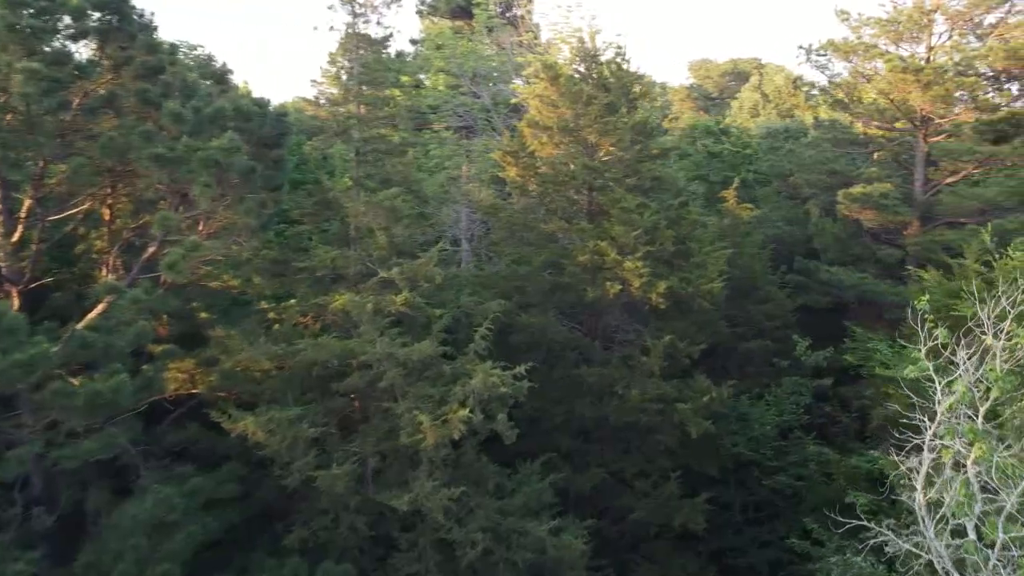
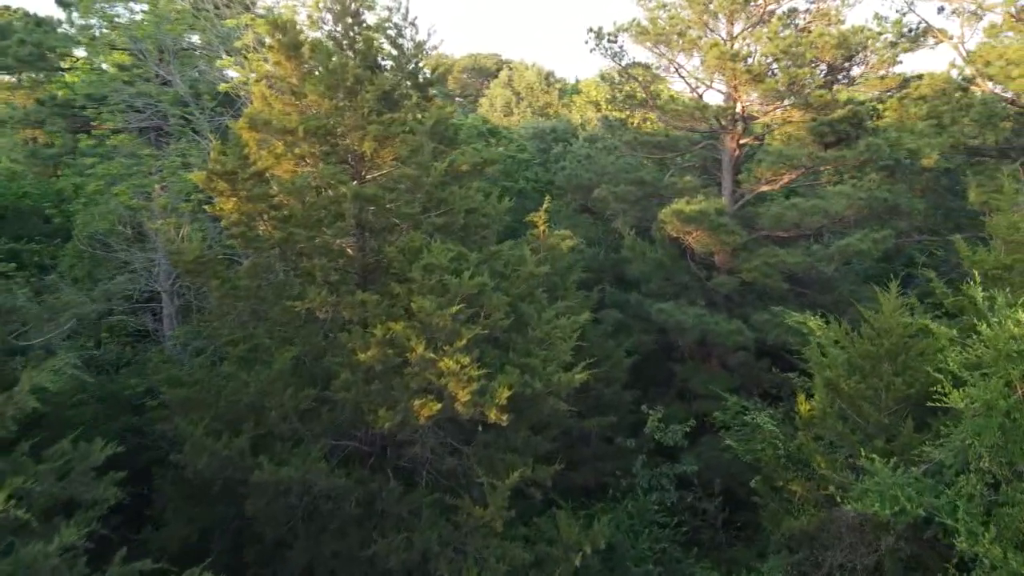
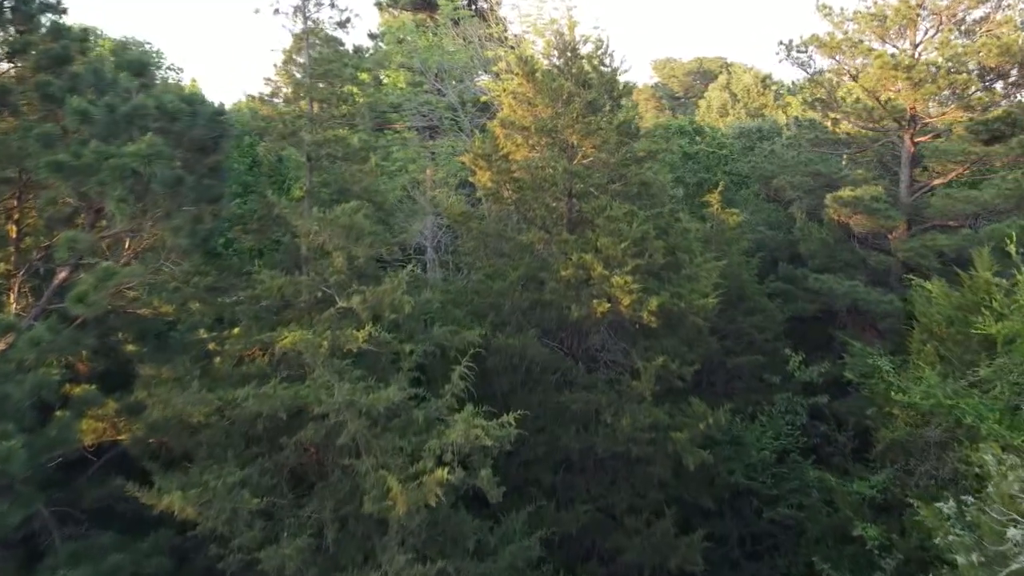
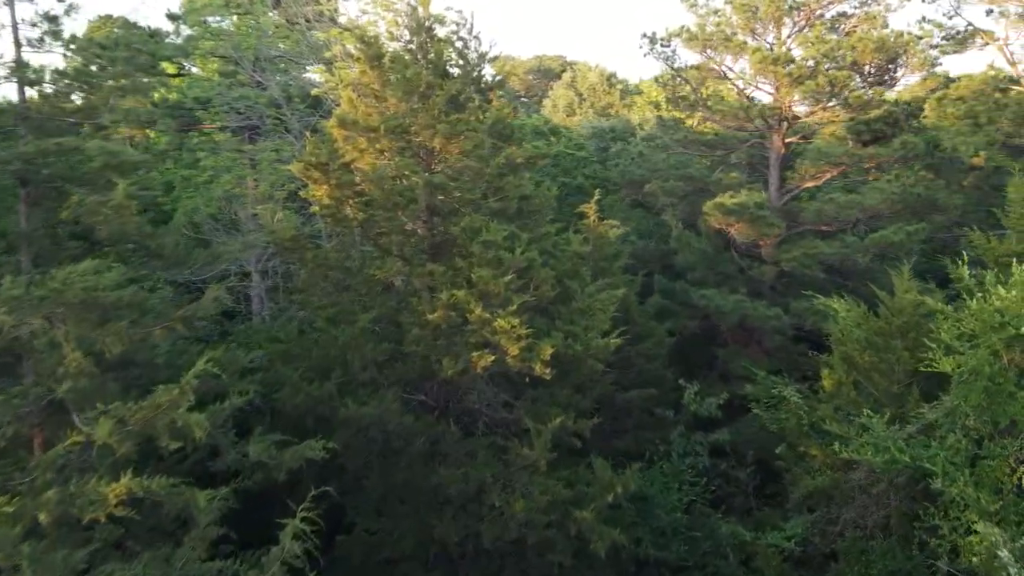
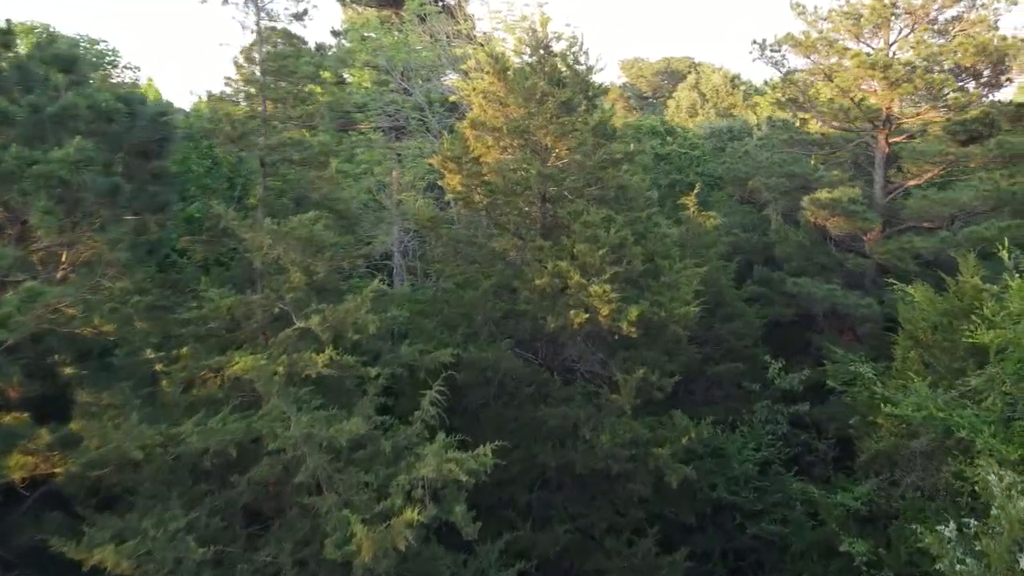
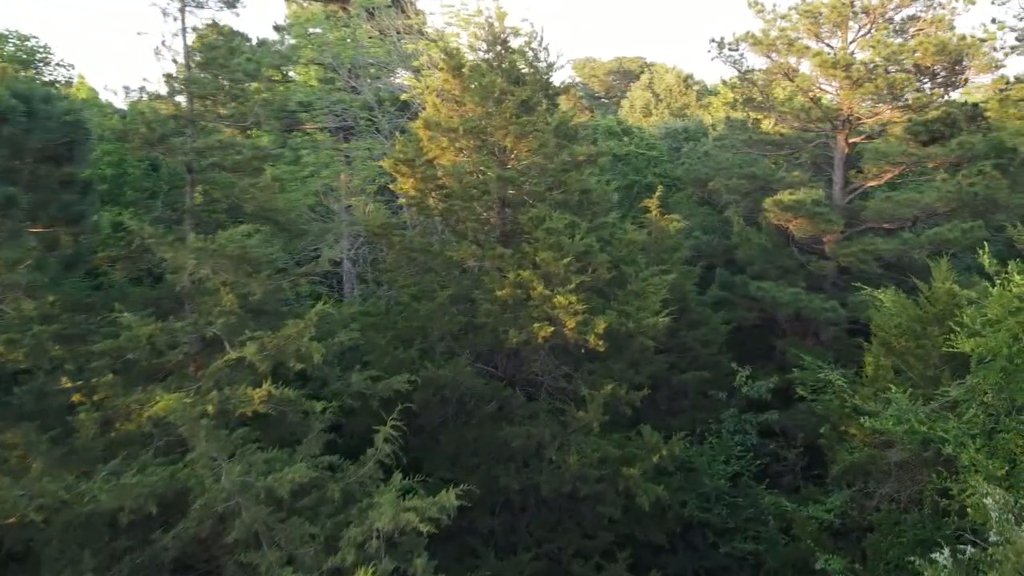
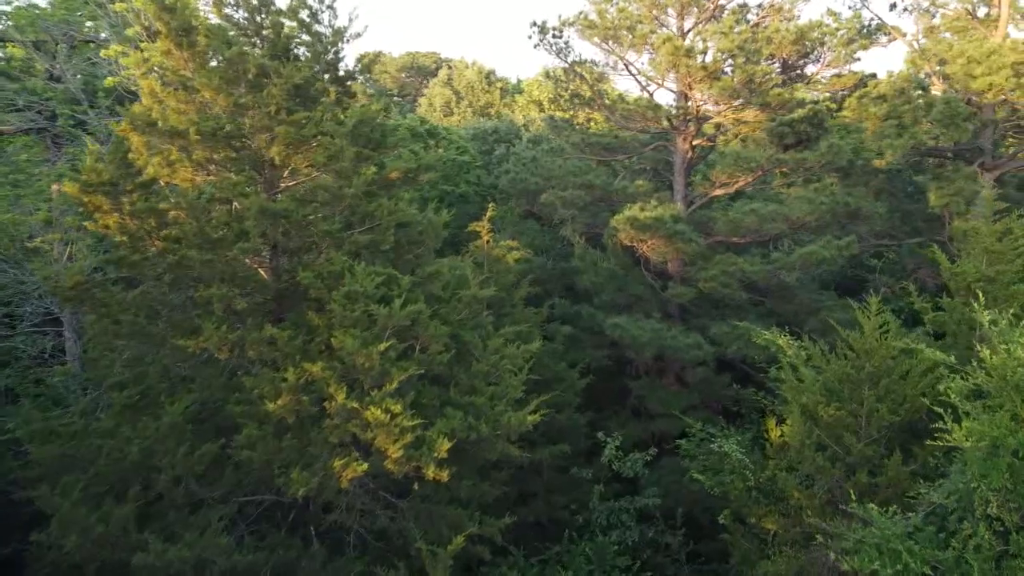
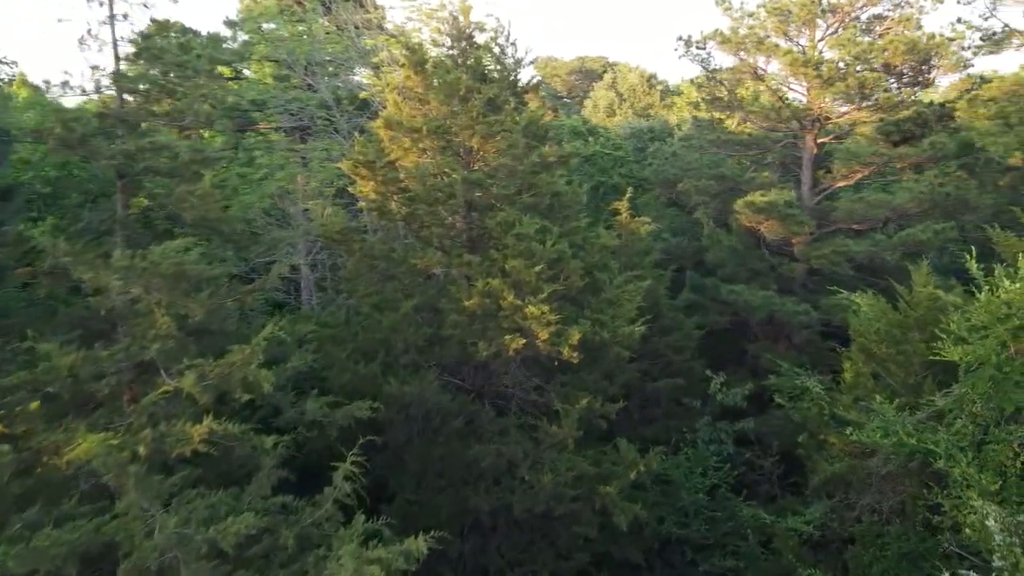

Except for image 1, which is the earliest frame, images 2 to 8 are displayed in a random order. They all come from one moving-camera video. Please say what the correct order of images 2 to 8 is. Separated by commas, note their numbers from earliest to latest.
3, 5, 6, 8, 4, 2, 7
